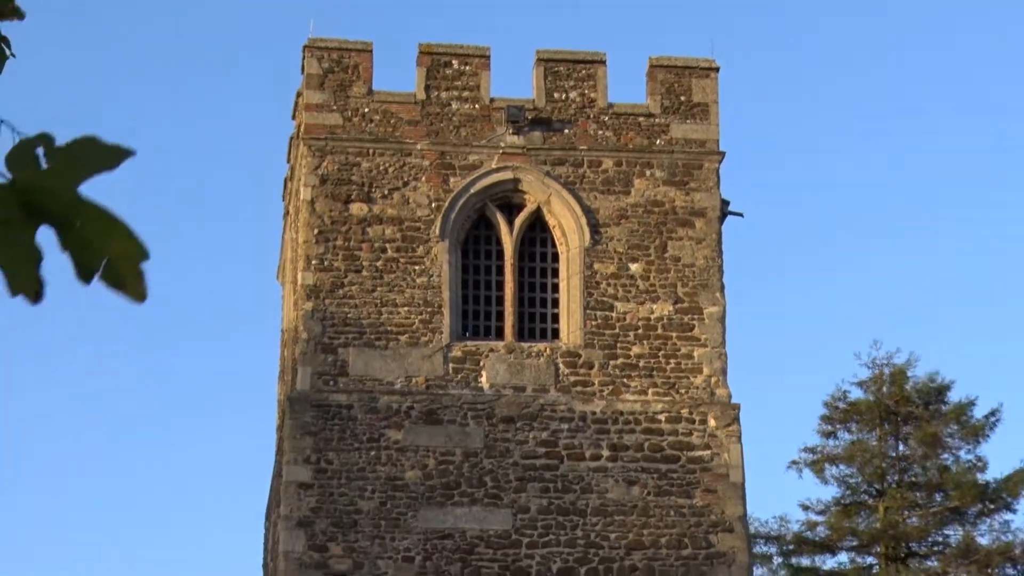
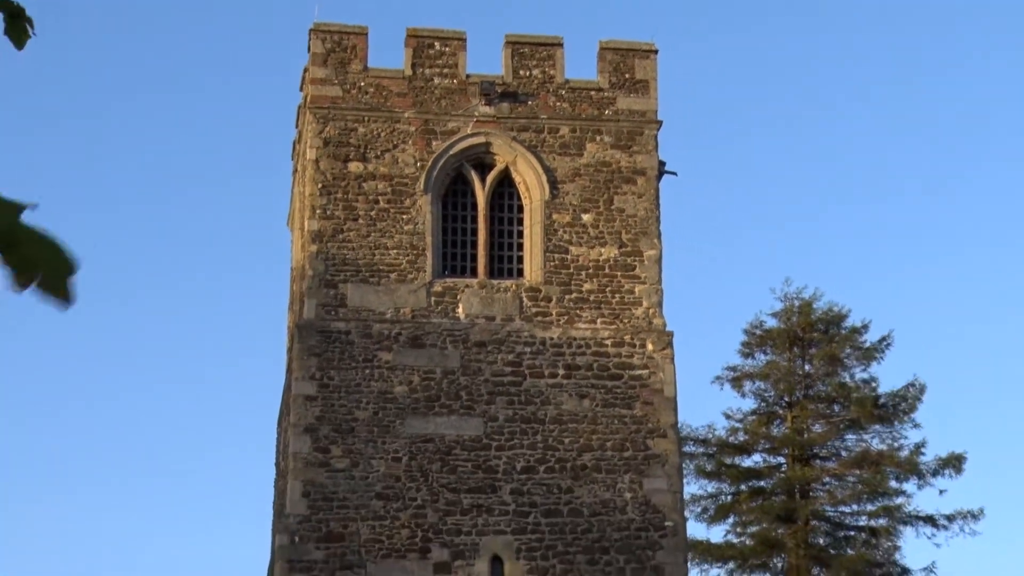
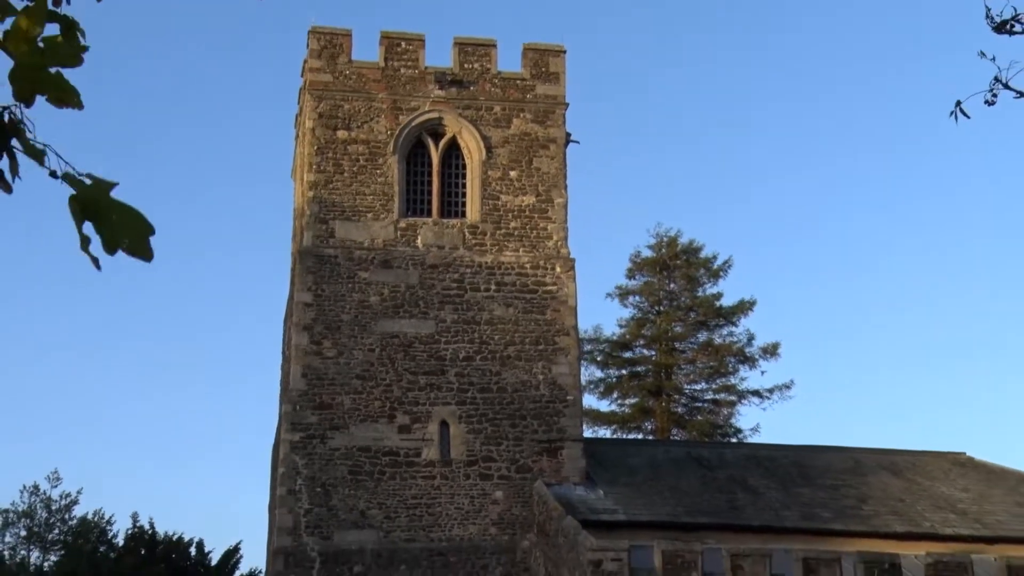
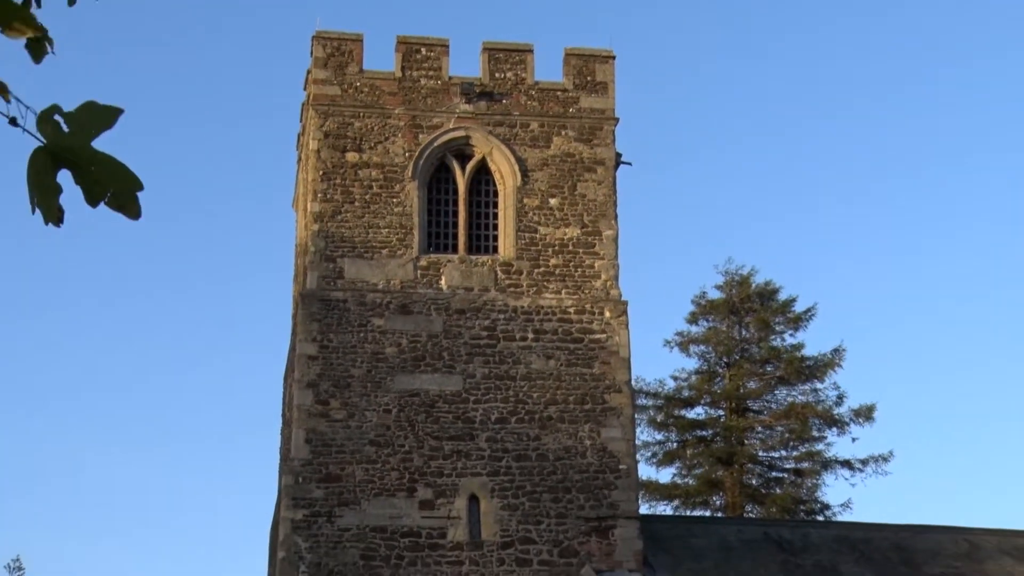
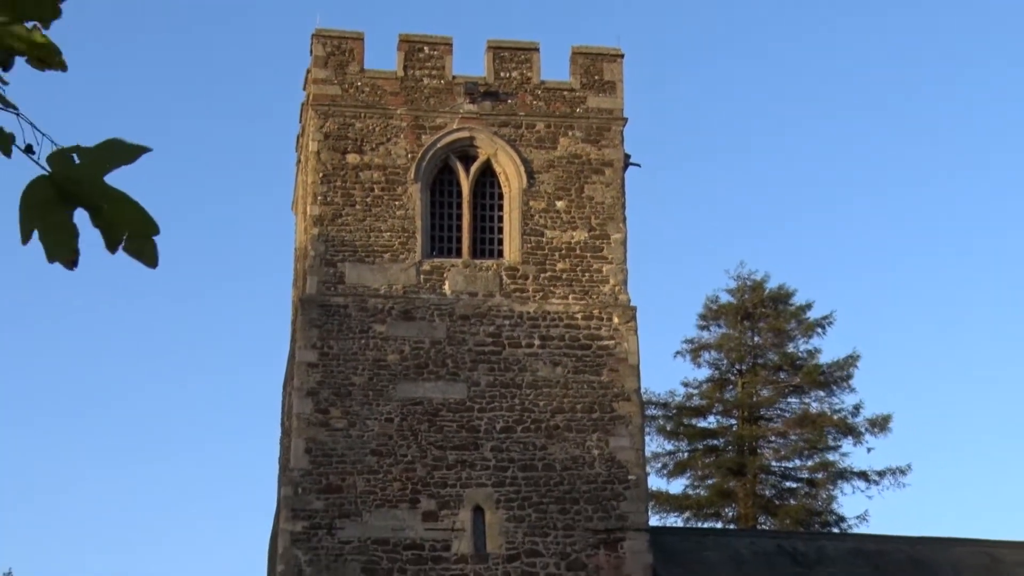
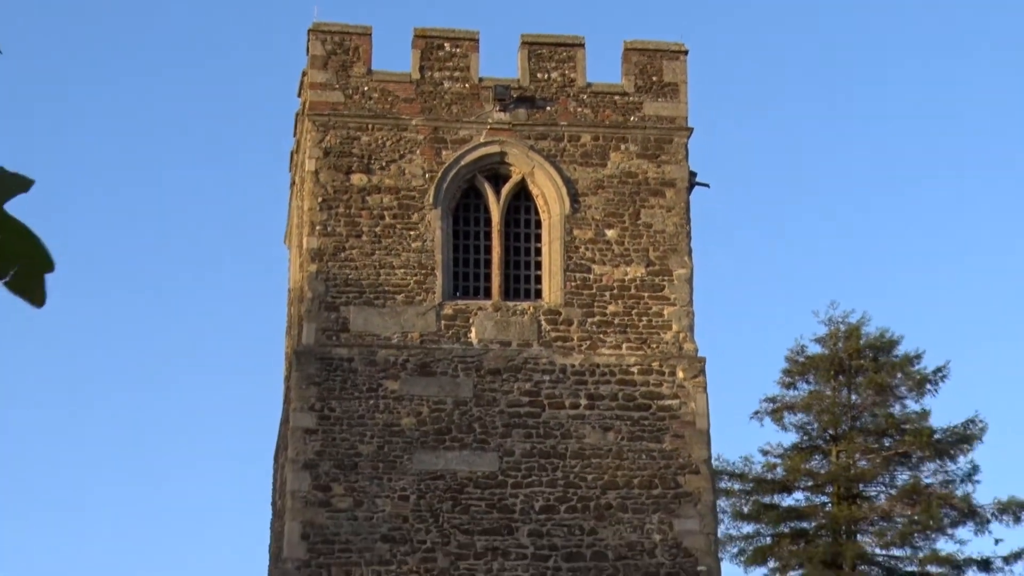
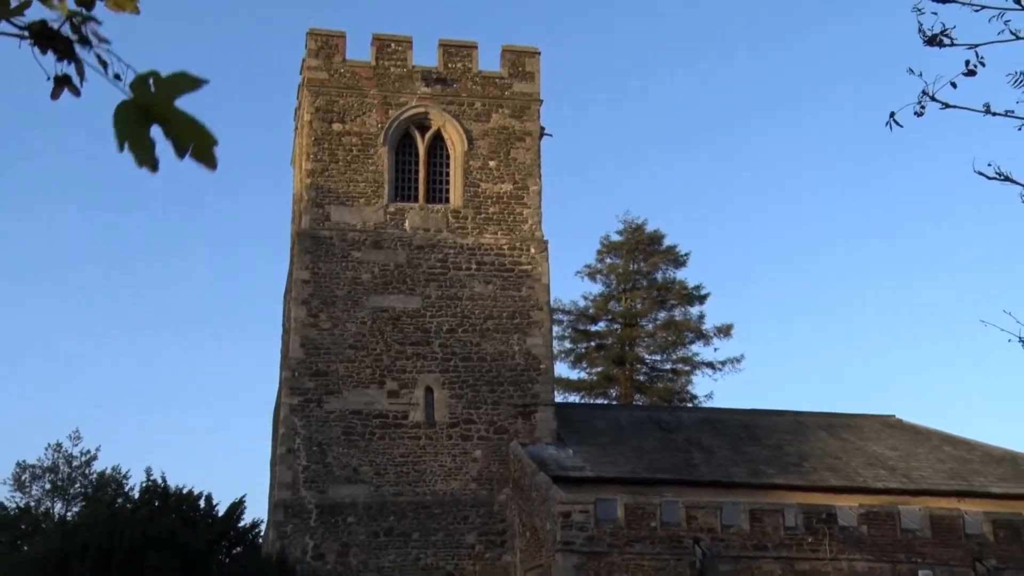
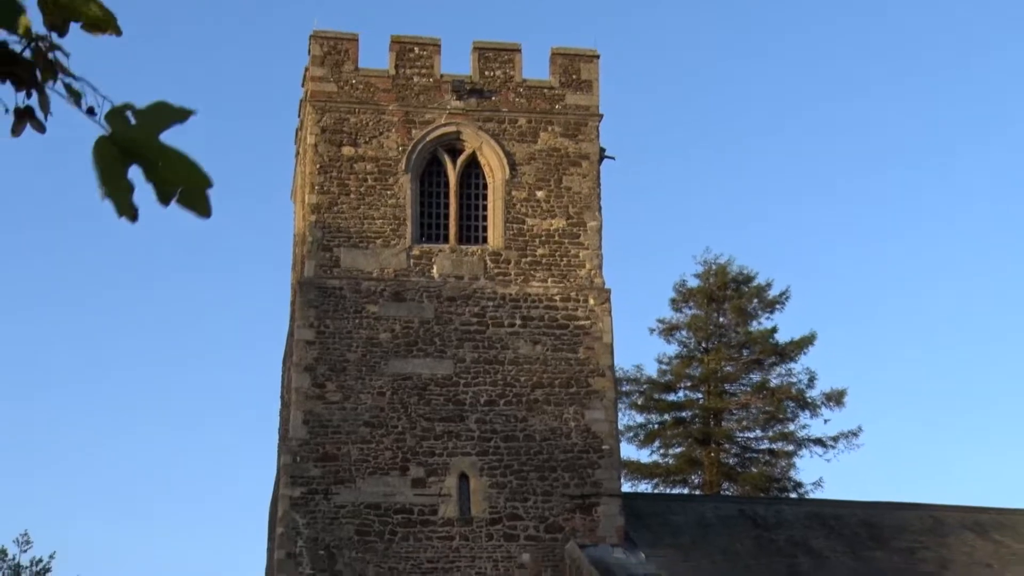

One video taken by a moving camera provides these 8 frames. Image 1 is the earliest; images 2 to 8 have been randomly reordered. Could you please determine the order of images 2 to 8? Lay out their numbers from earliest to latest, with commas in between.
6, 2, 5, 4, 8, 3, 7
